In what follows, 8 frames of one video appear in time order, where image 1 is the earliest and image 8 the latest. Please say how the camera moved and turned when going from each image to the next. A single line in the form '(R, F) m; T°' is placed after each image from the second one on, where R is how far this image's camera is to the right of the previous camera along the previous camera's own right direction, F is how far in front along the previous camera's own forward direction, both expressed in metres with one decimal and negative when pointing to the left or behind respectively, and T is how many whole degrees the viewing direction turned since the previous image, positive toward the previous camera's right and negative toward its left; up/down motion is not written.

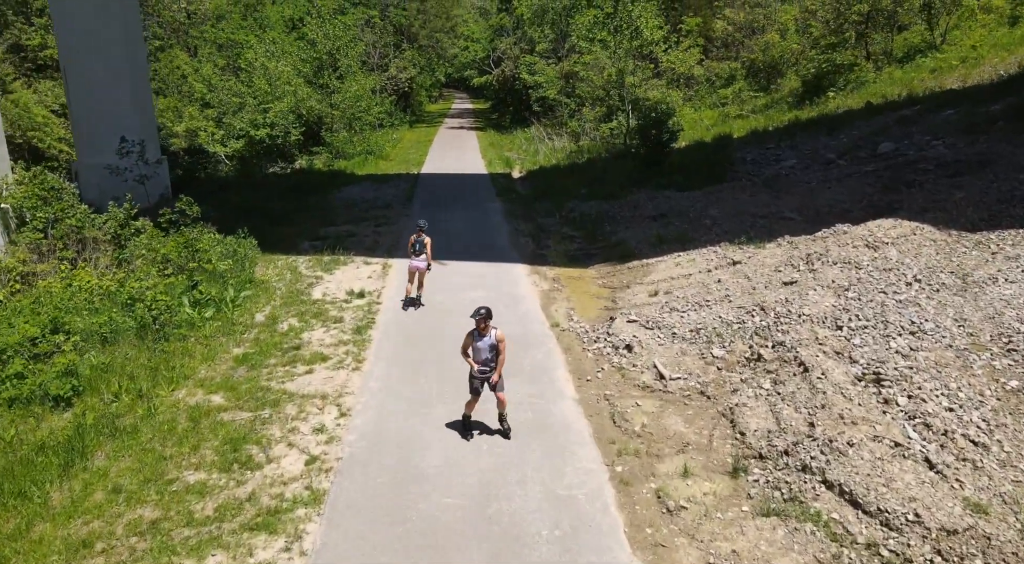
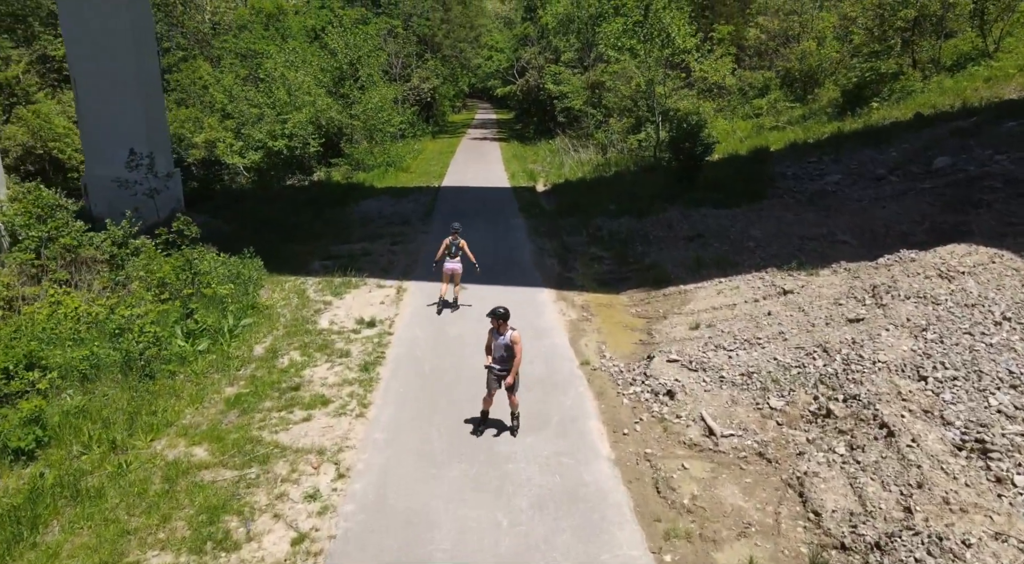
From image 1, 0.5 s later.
(0.0, +0.9) m; -2°
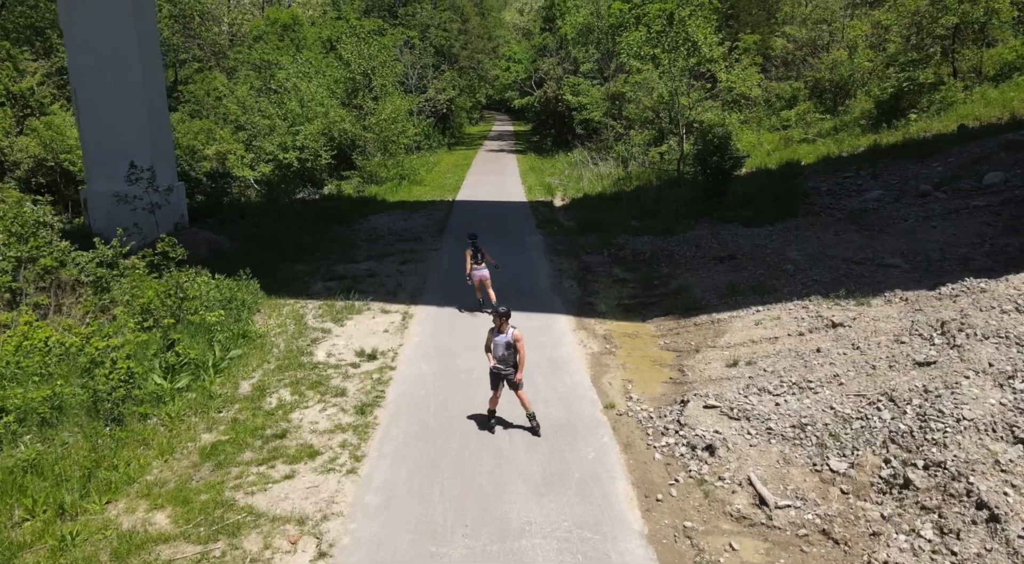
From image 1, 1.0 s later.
(0.0, +0.9) m; -1°
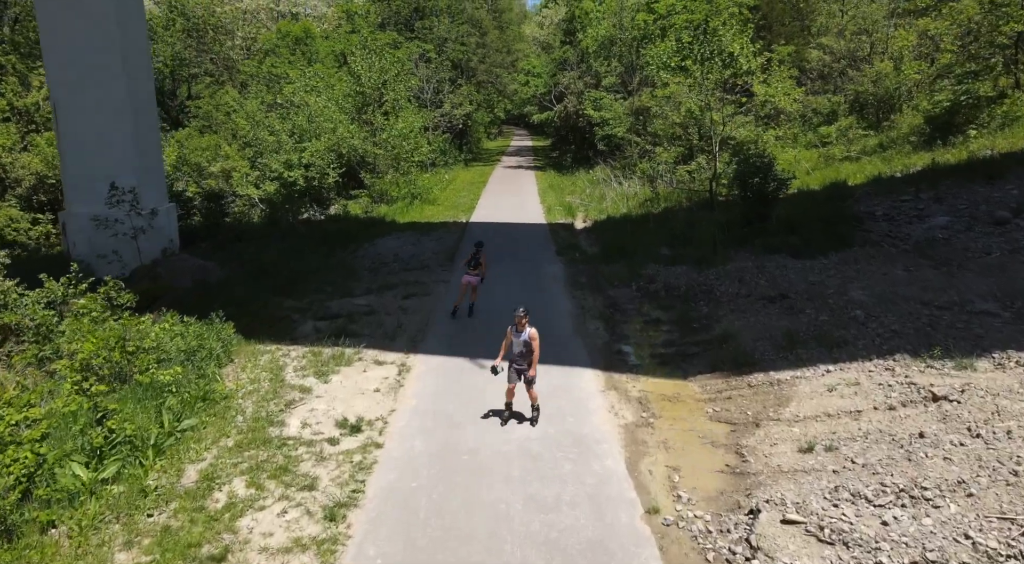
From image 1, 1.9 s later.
(0.0, +1.6) m; -2°
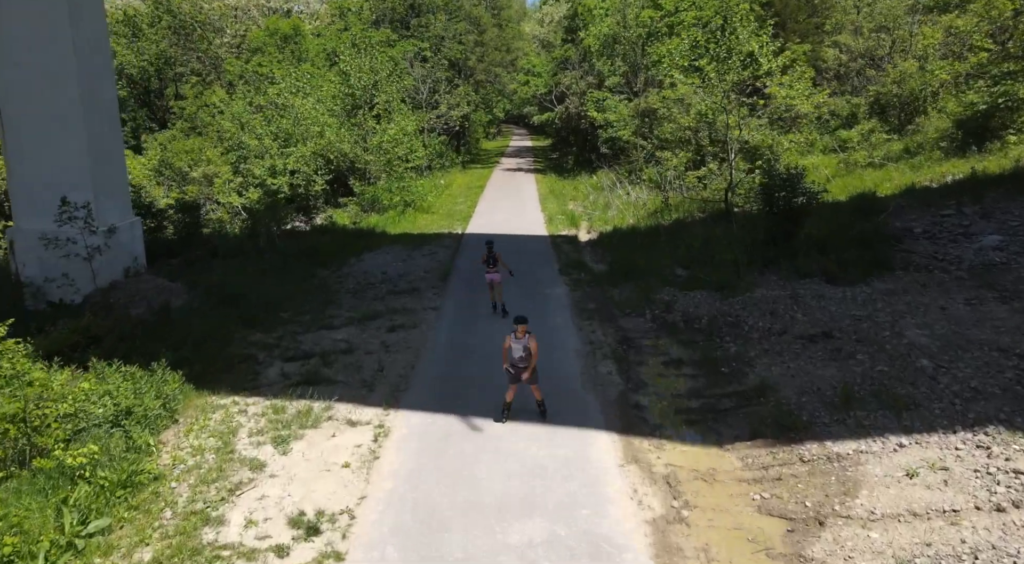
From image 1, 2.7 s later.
(0.0, +1.4) m; 0°
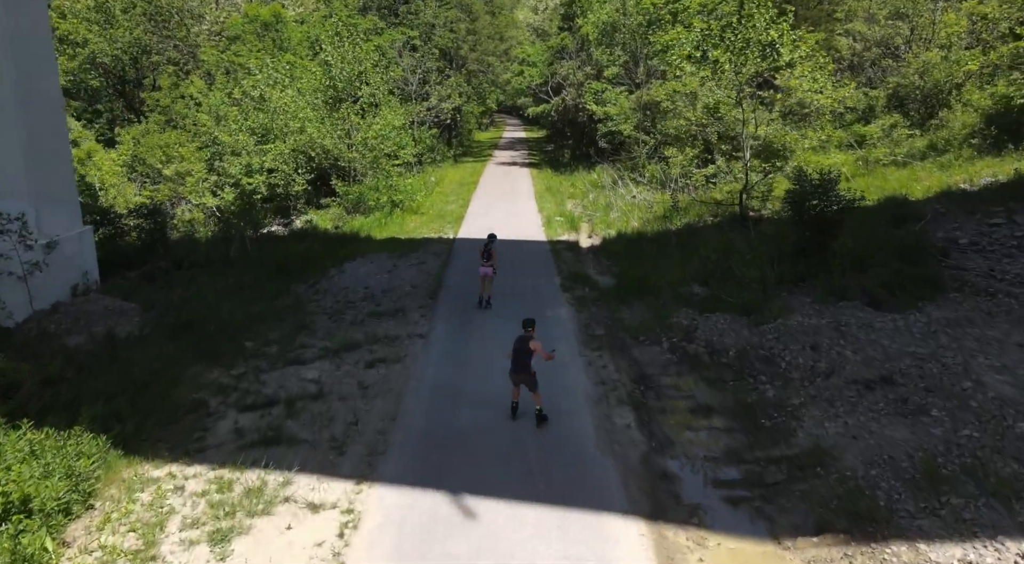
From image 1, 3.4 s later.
(-0.1, +1.5) m; +1°
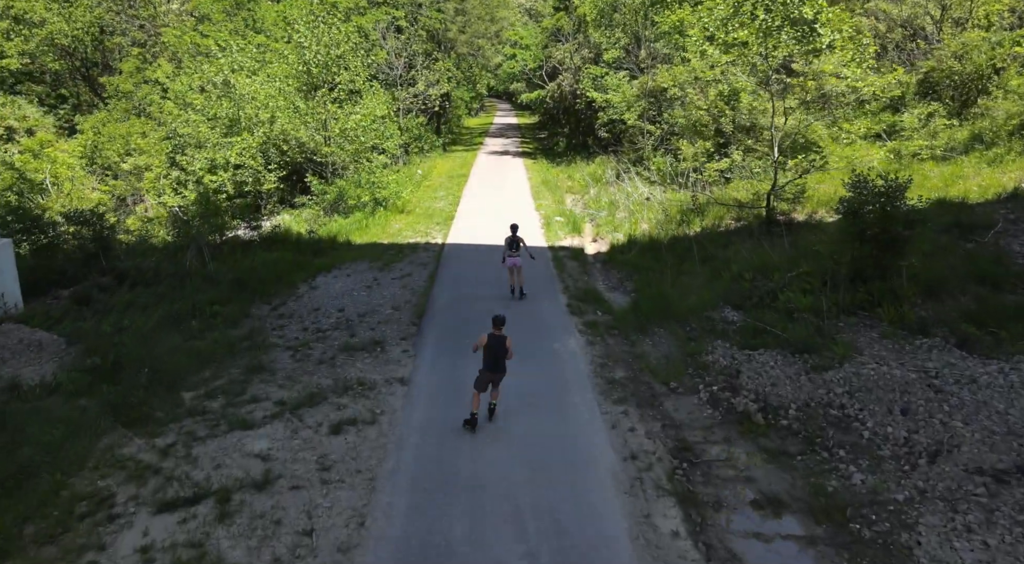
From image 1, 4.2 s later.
(-0.1, +2.0) m; +1°
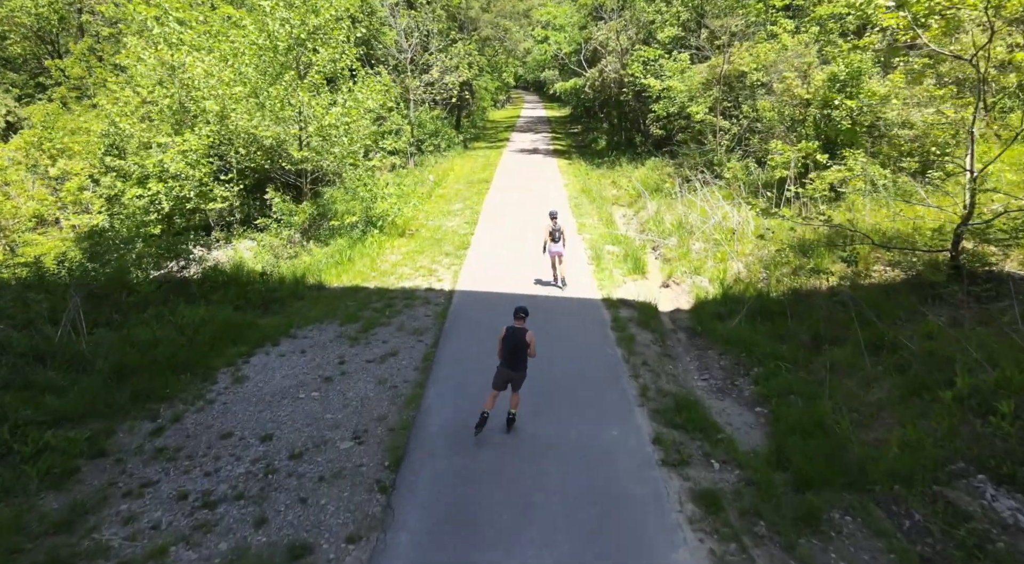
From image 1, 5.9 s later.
(-0.2, +5.1) m; -2°
